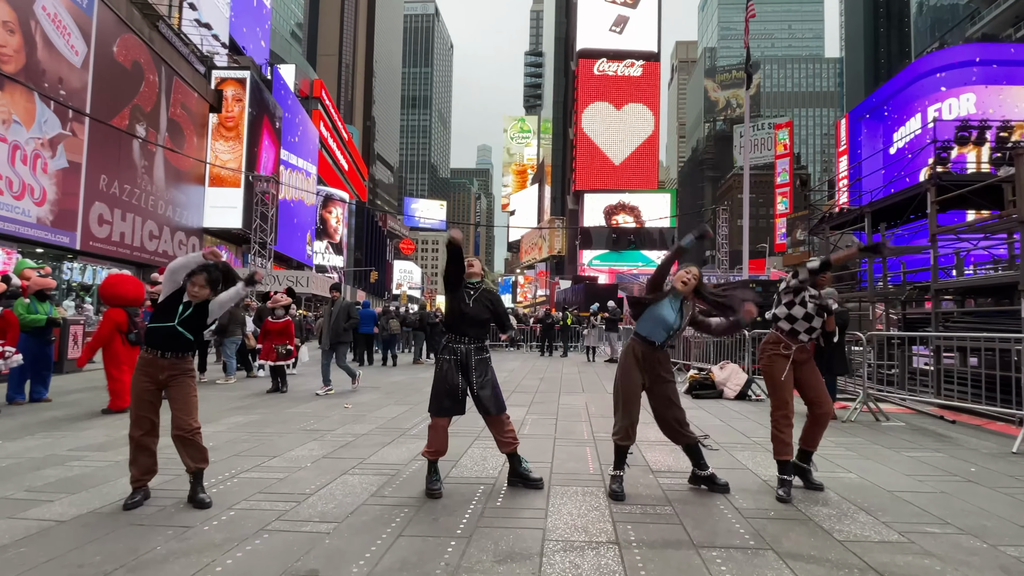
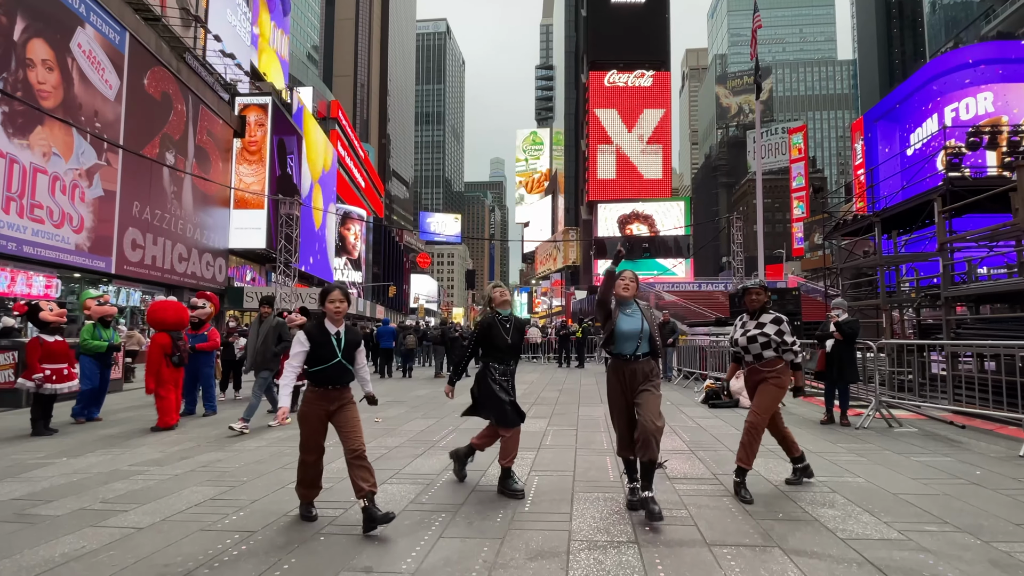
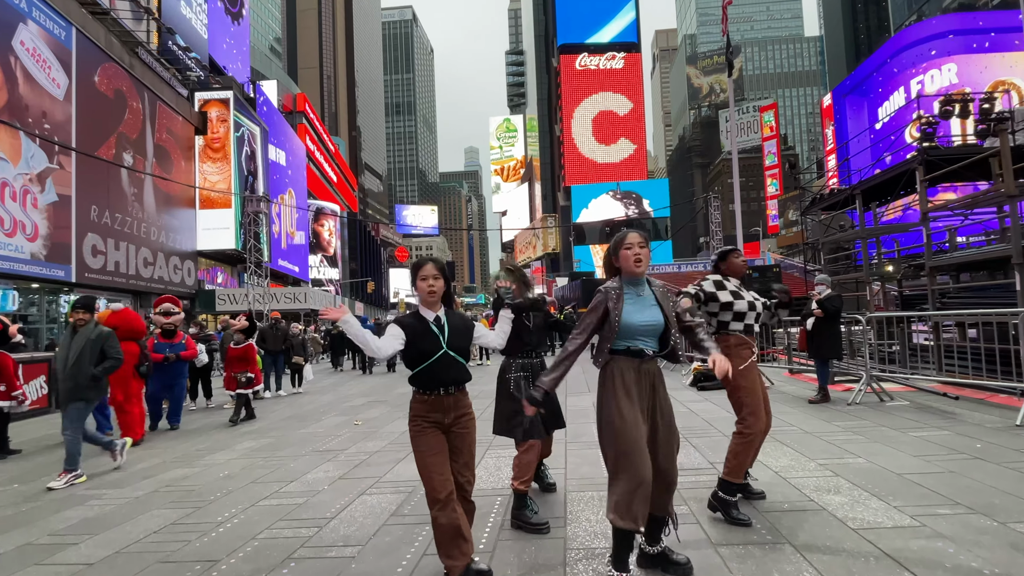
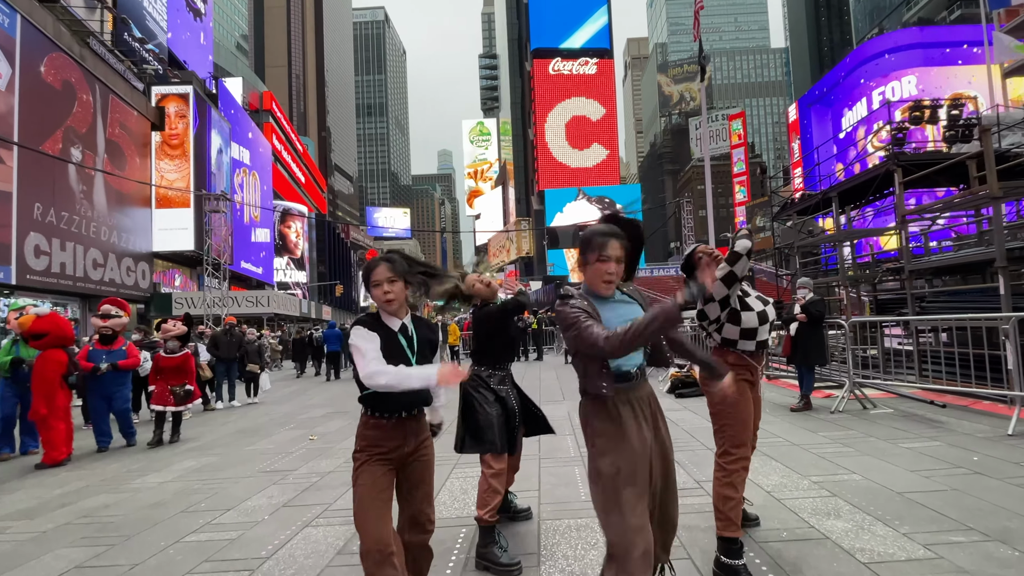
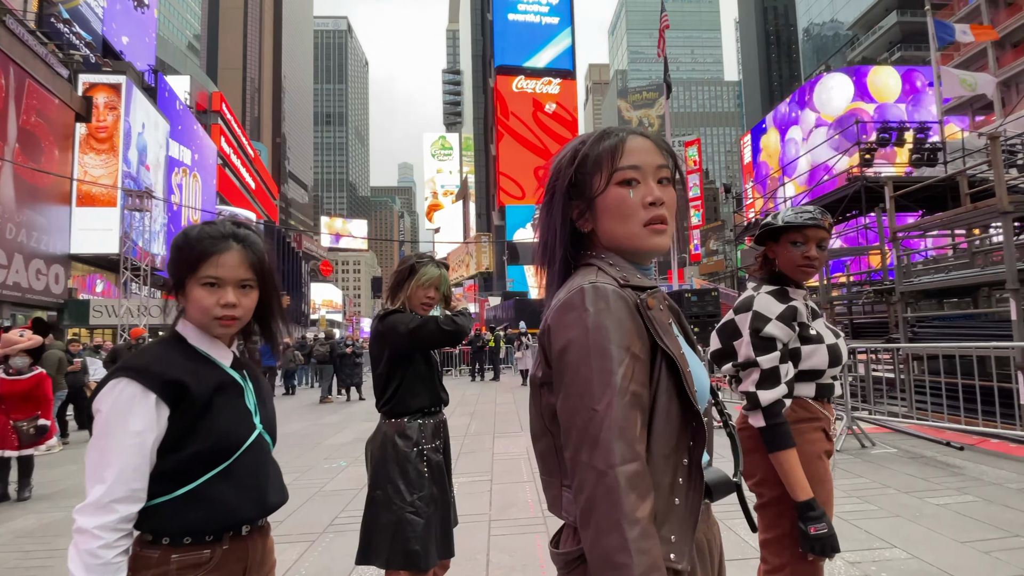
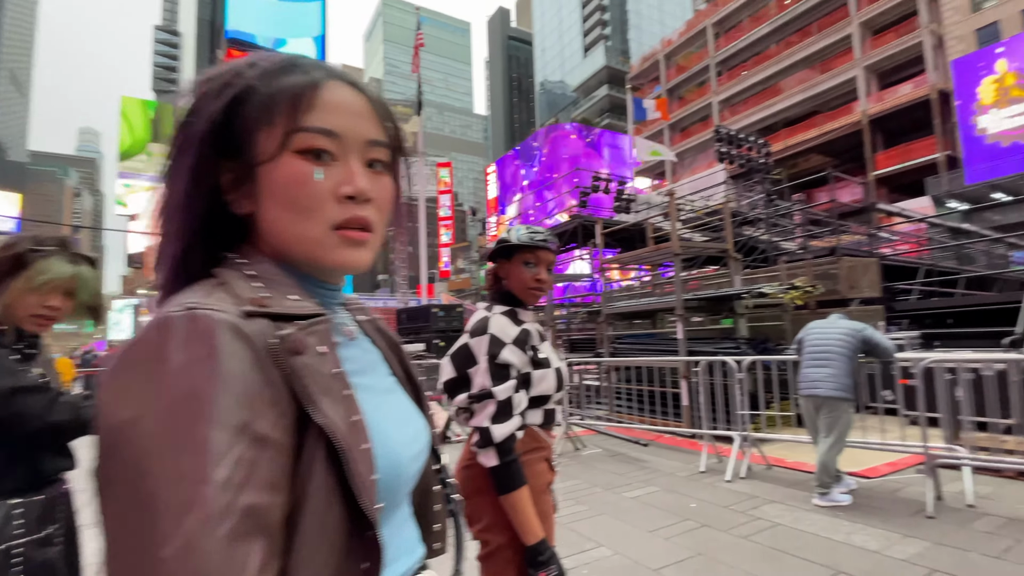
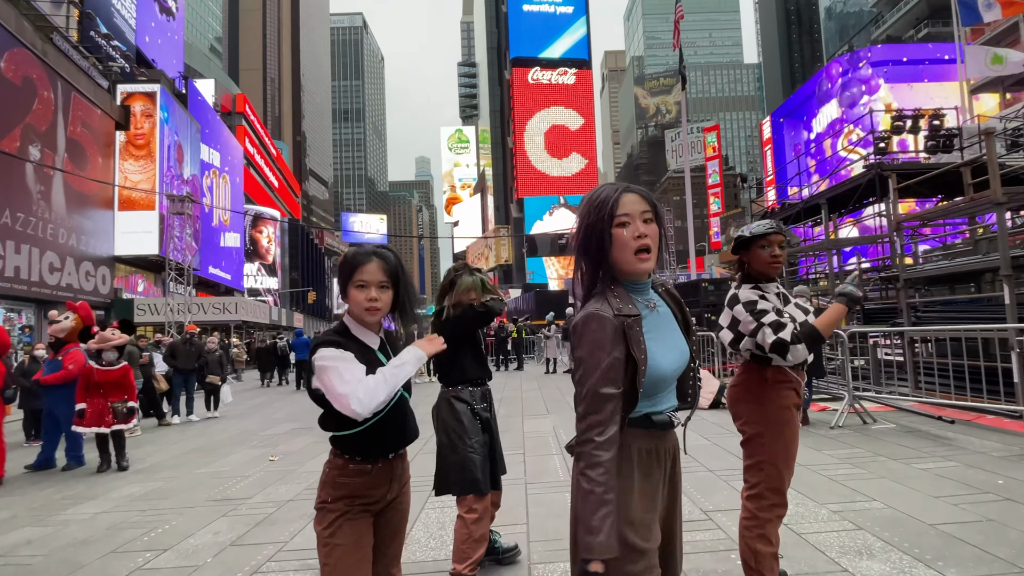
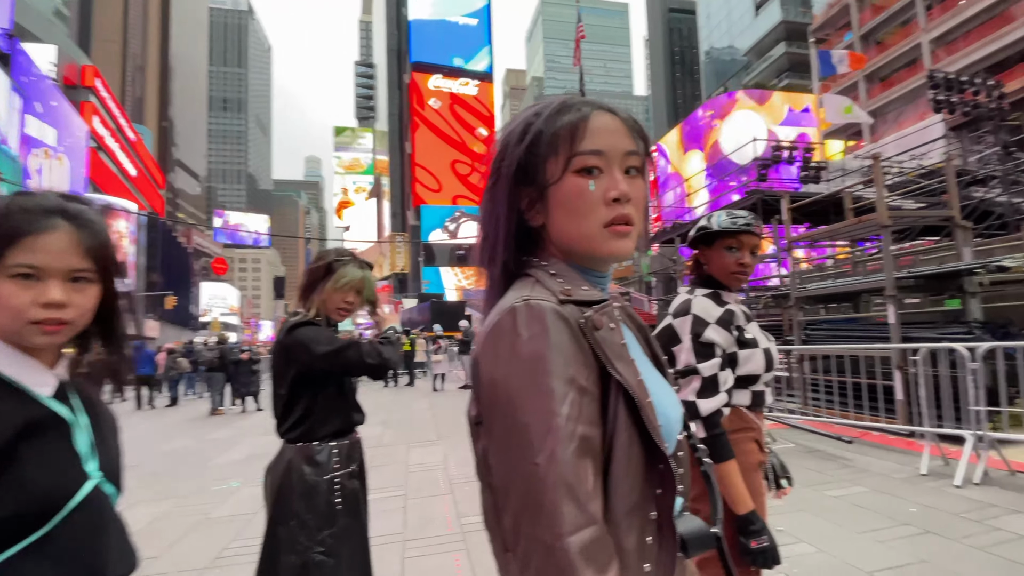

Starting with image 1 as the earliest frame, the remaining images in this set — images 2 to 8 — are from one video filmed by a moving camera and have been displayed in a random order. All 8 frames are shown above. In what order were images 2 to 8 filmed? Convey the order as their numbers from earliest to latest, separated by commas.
2, 3, 4, 7, 5, 8, 6
